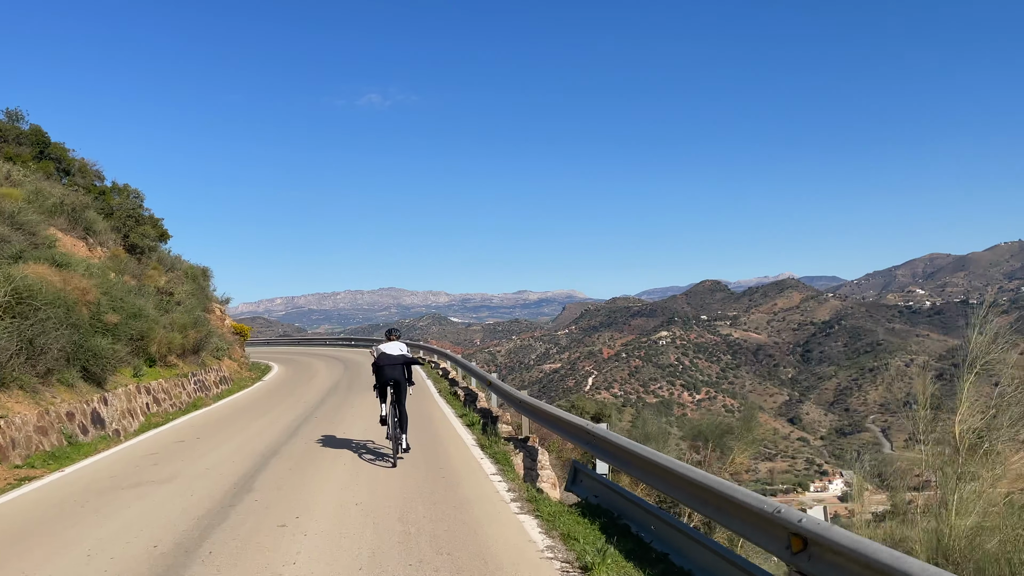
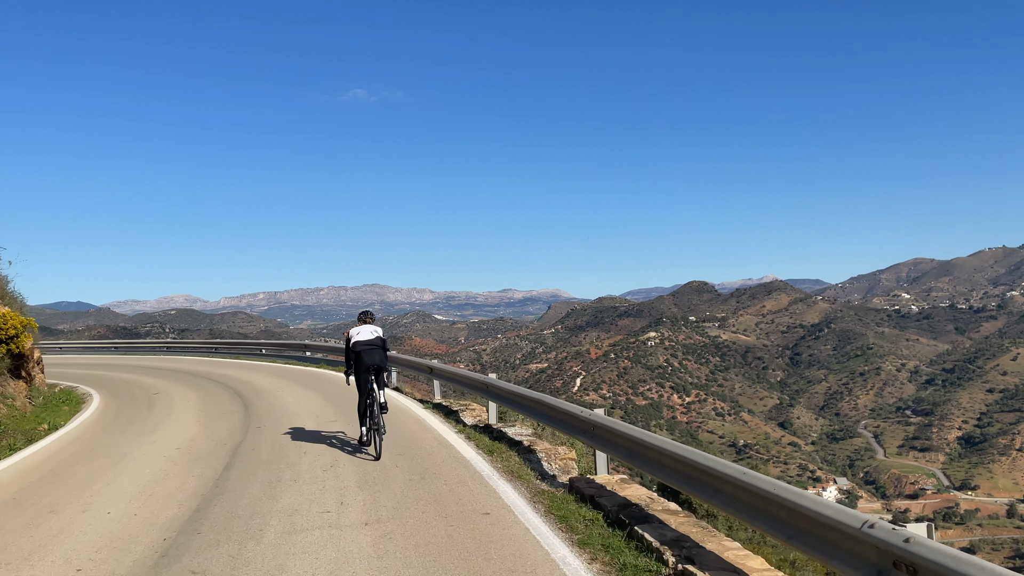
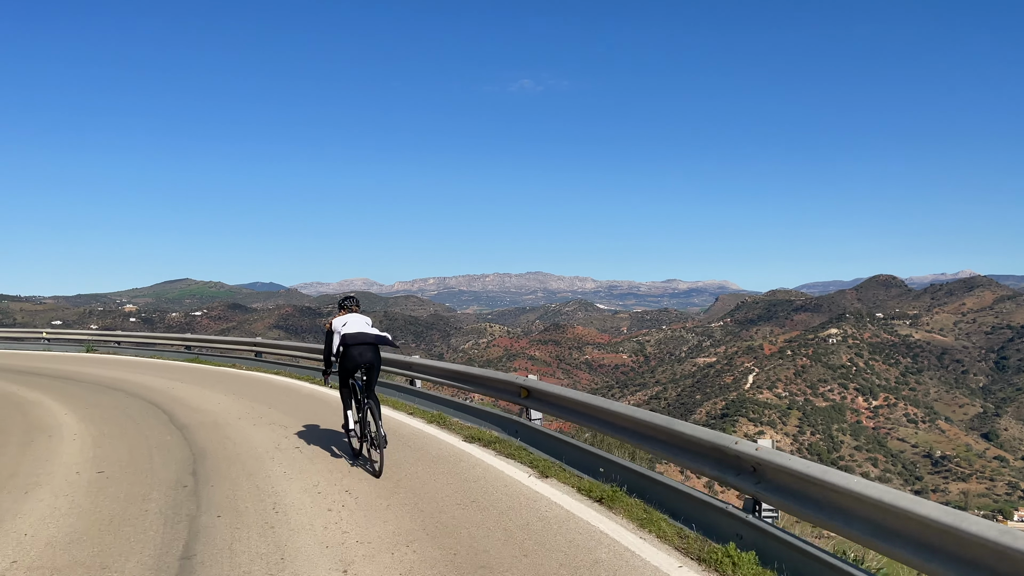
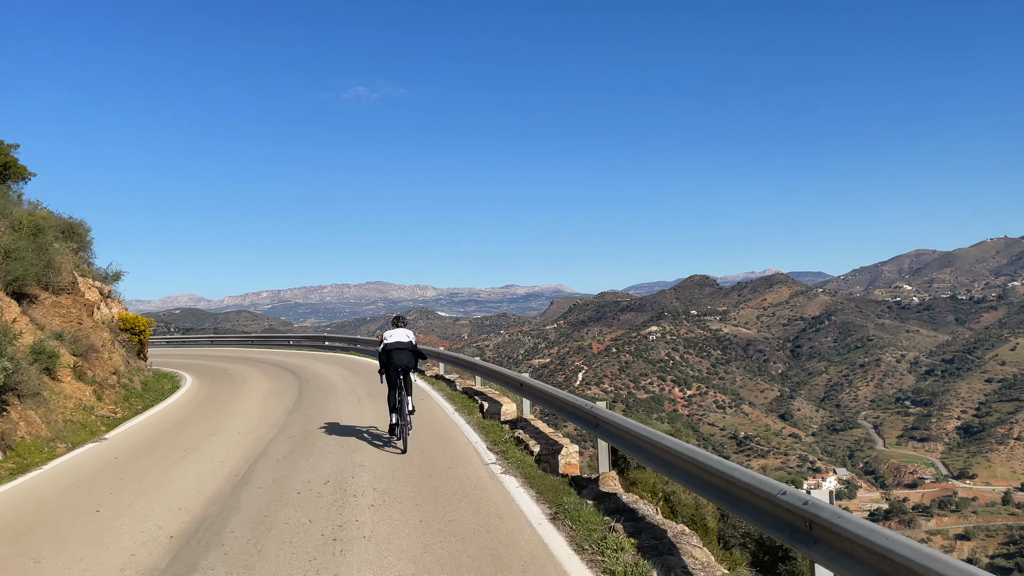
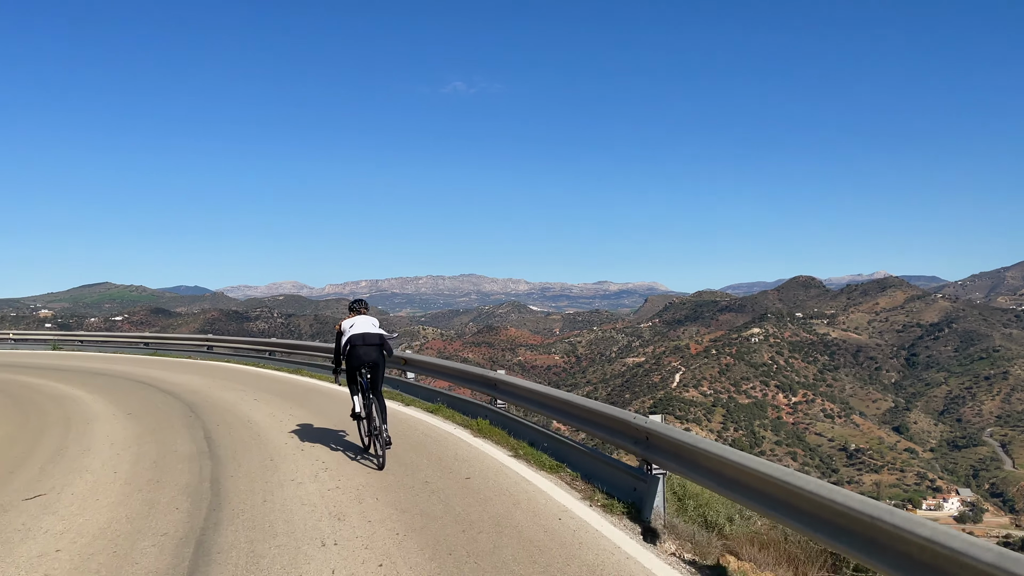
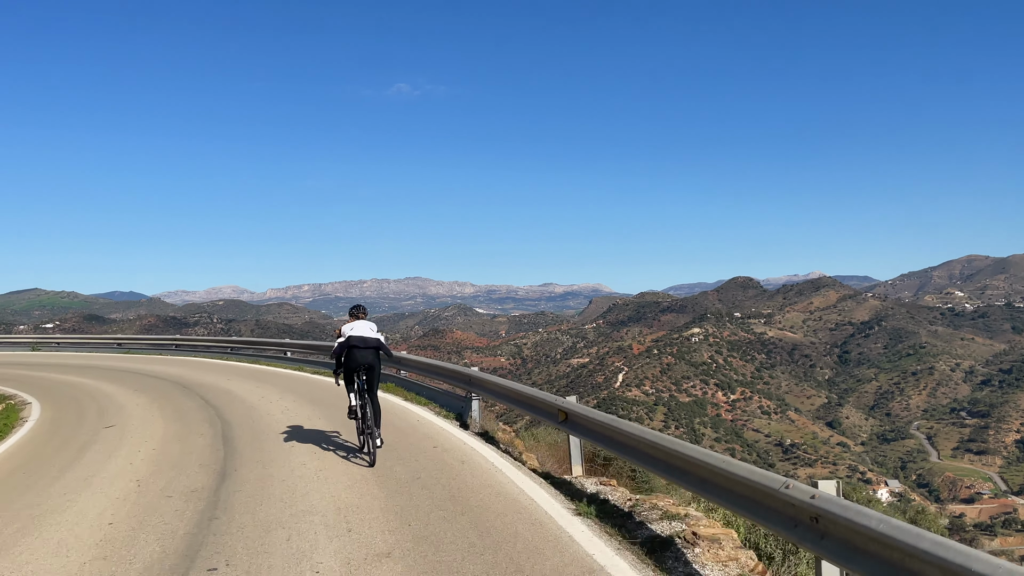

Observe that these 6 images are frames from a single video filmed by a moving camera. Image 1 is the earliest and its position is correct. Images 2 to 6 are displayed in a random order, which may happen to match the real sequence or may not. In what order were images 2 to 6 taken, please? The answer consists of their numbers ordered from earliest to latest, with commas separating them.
4, 2, 6, 5, 3
